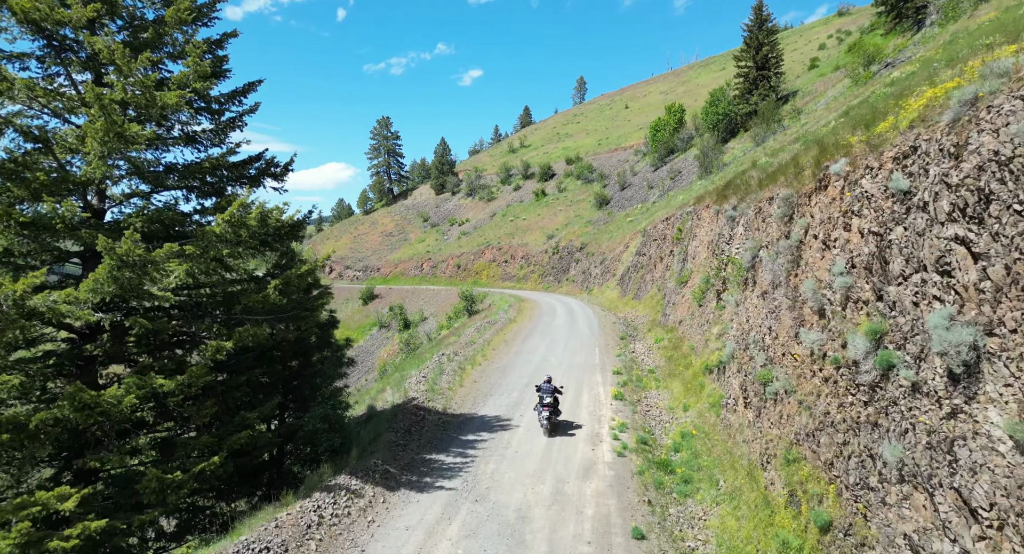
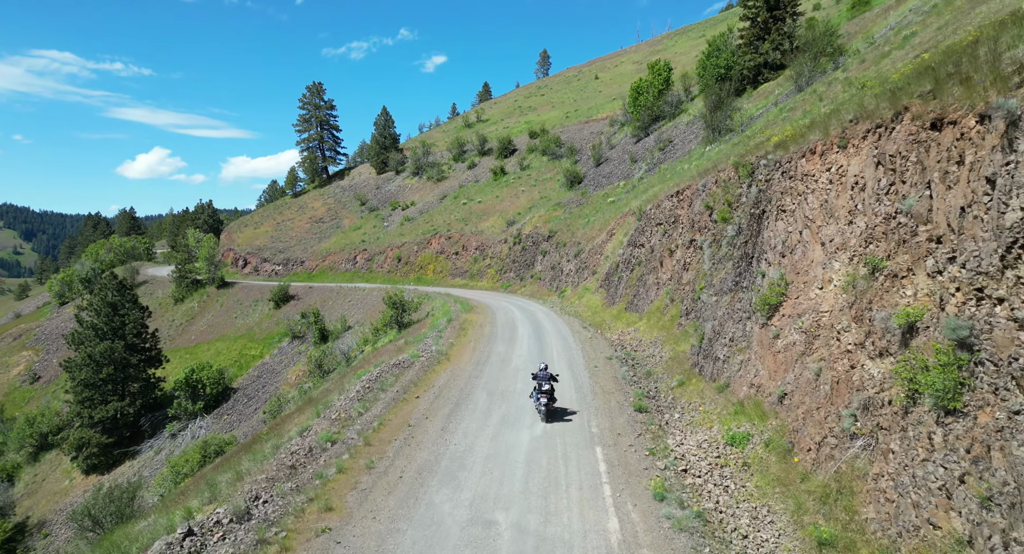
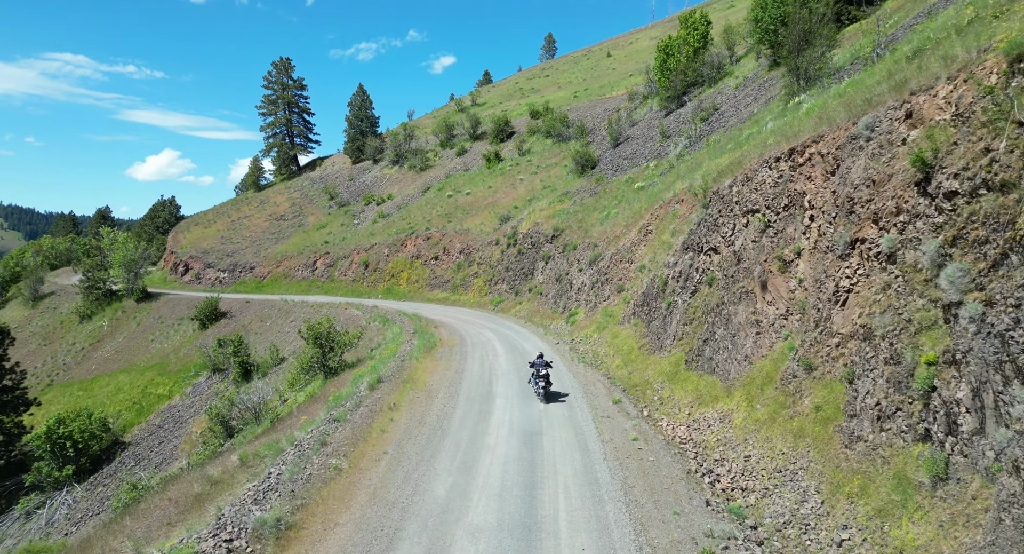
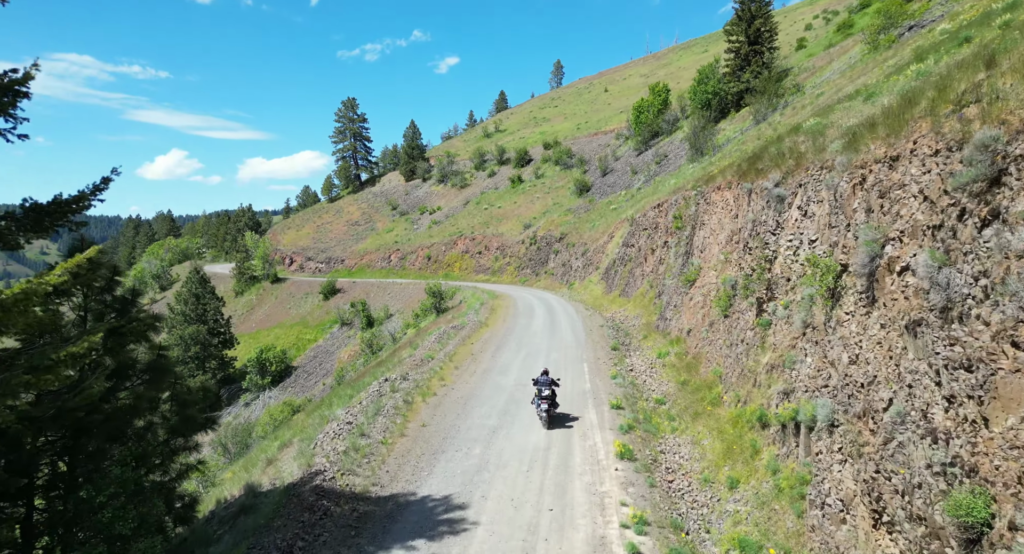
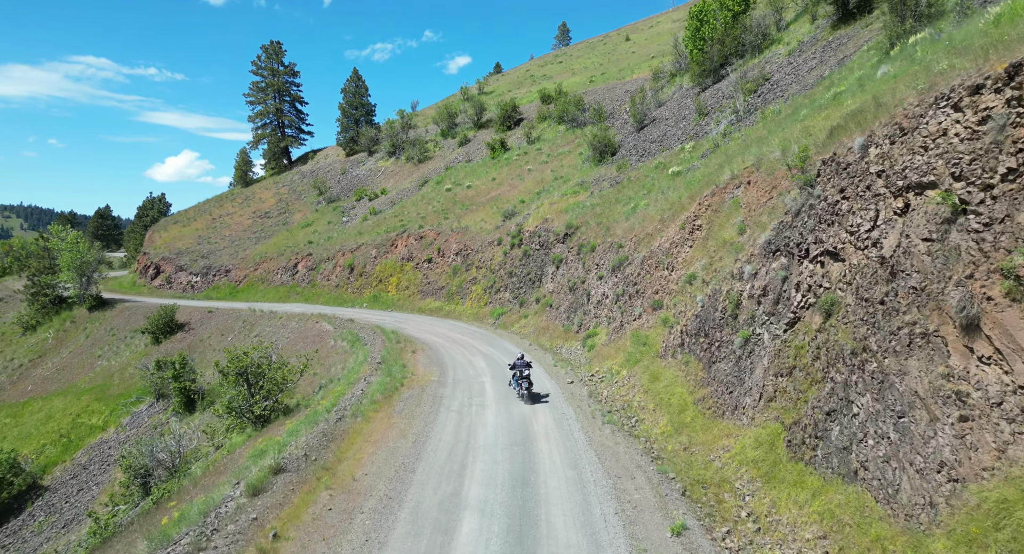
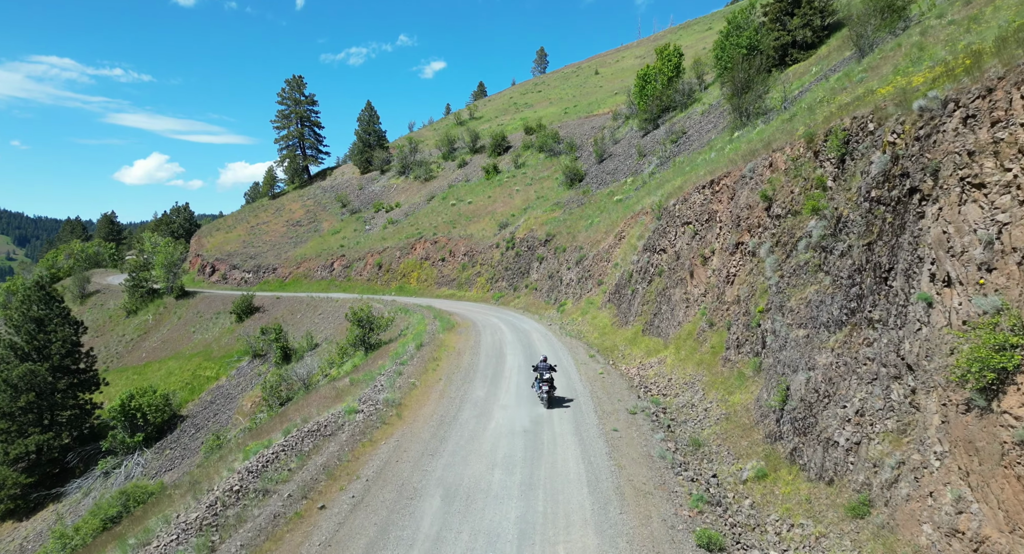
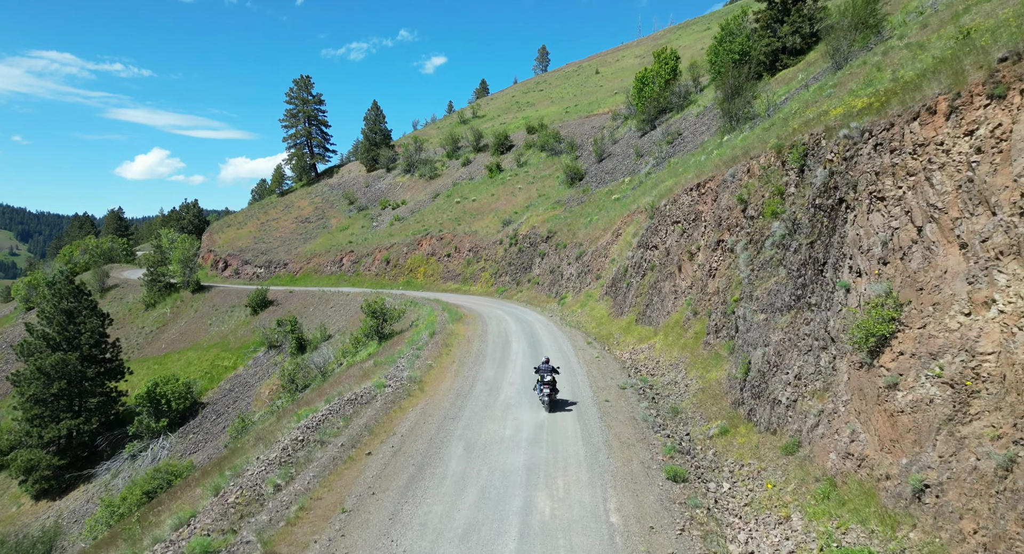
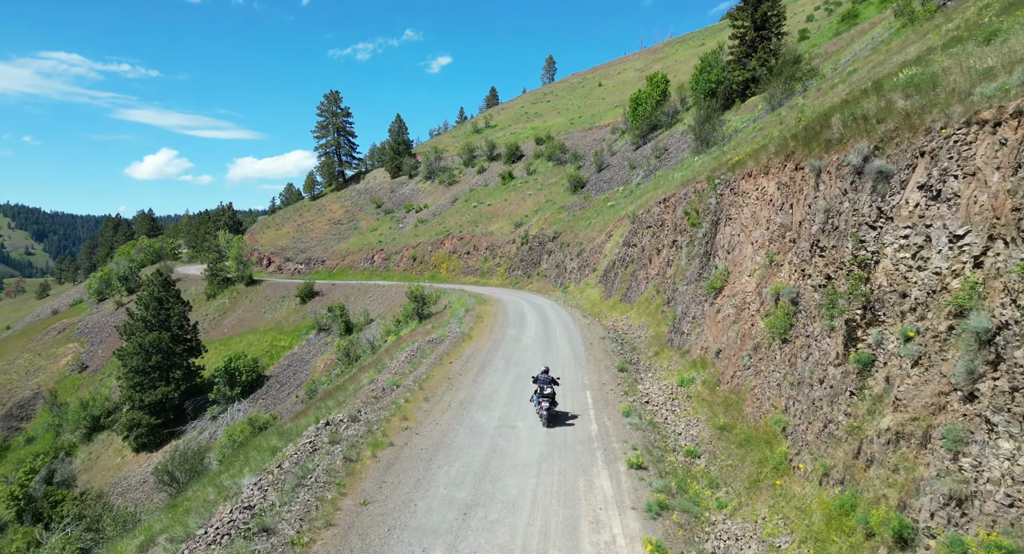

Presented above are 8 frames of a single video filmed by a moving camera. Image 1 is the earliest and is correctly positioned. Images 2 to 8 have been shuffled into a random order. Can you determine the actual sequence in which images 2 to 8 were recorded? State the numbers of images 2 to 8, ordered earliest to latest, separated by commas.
4, 8, 2, 7, 6, 3, 5
